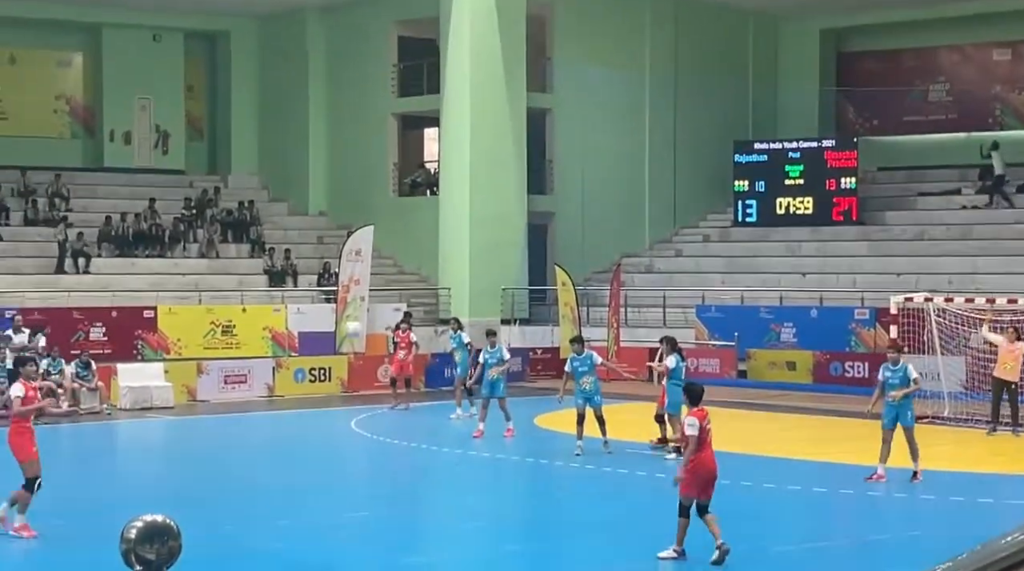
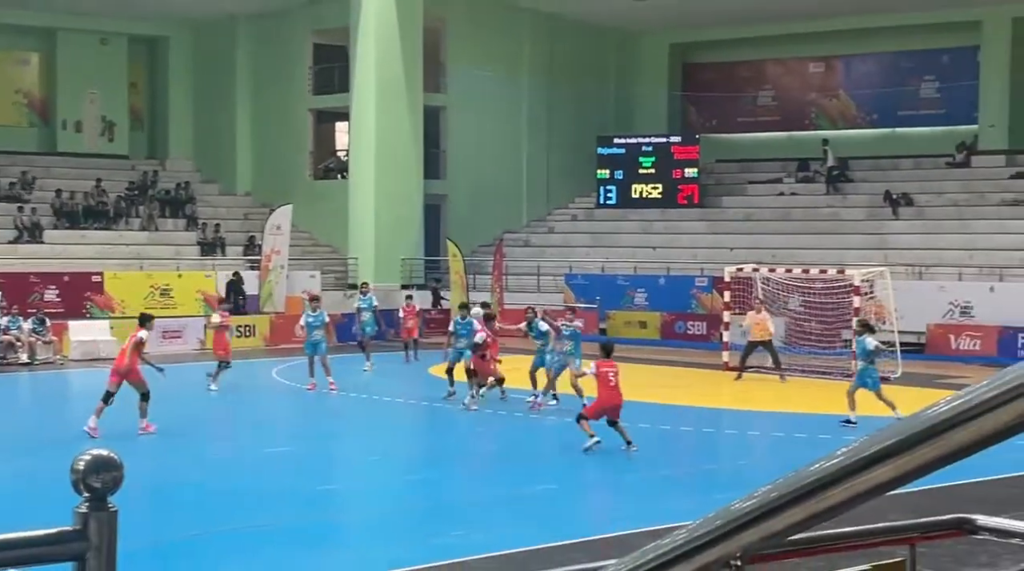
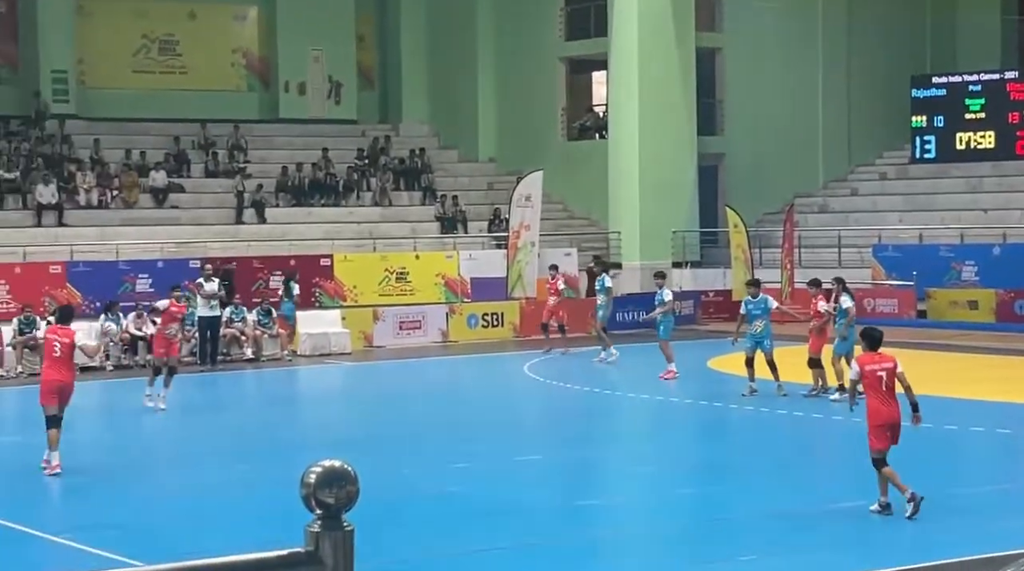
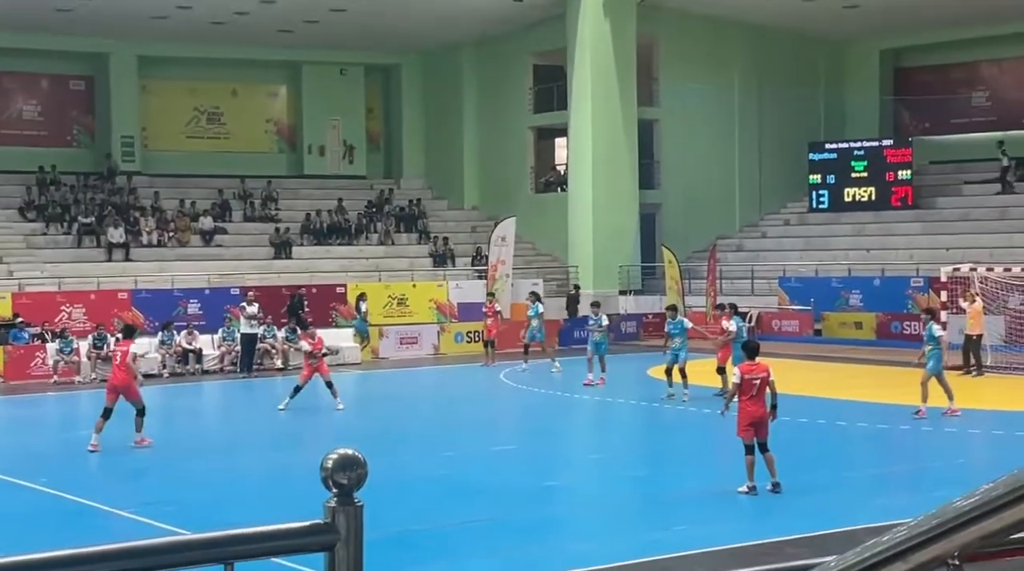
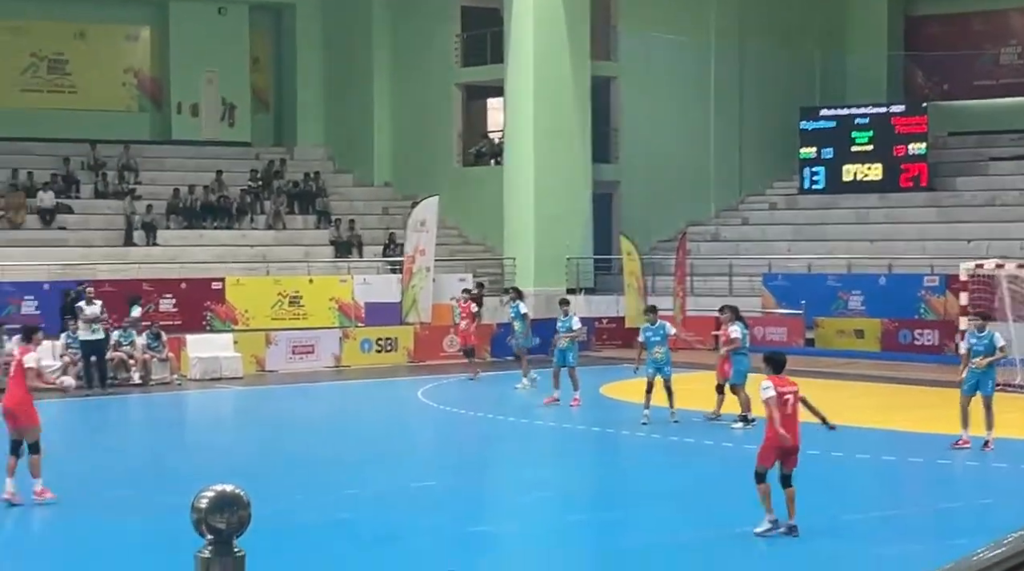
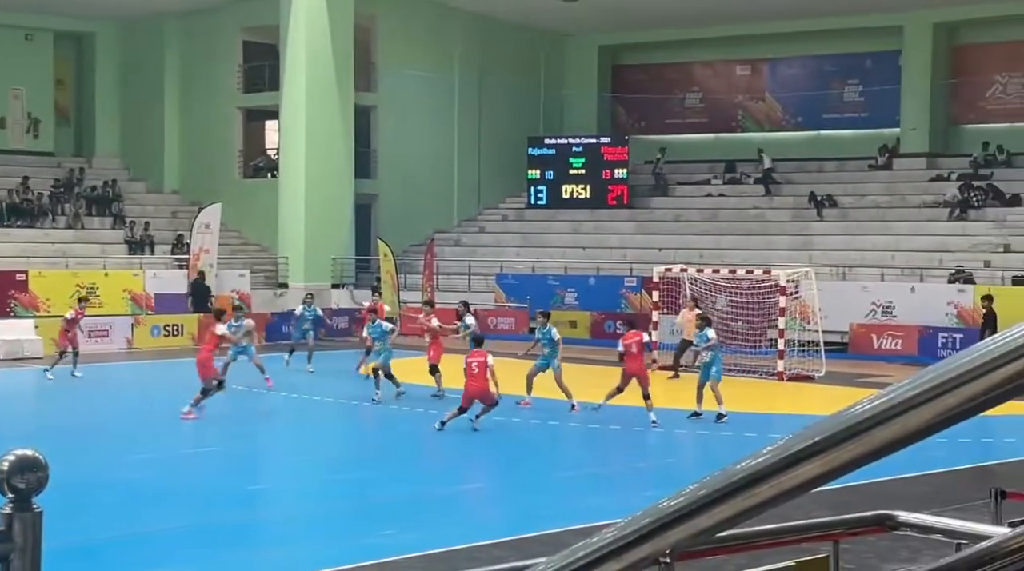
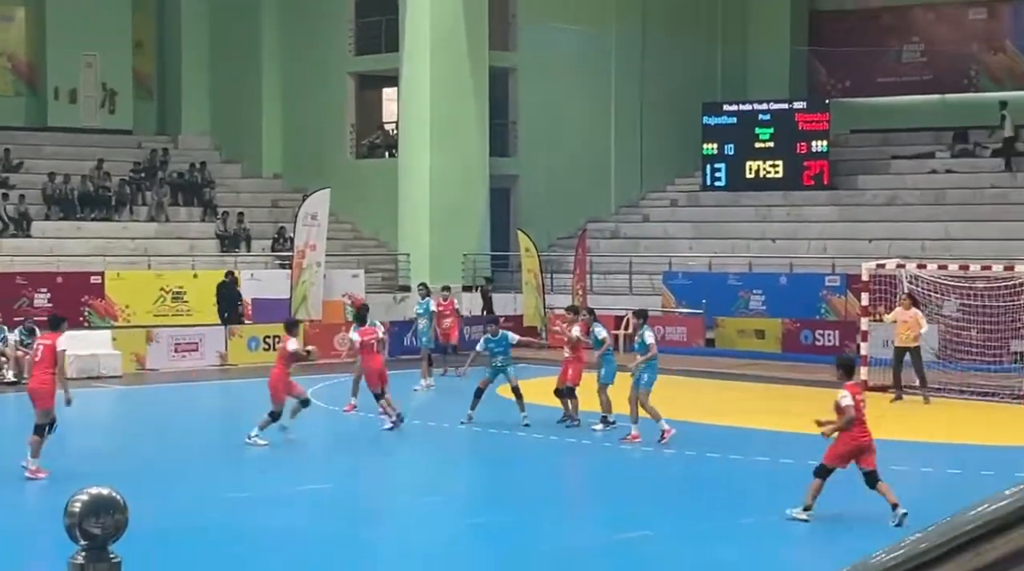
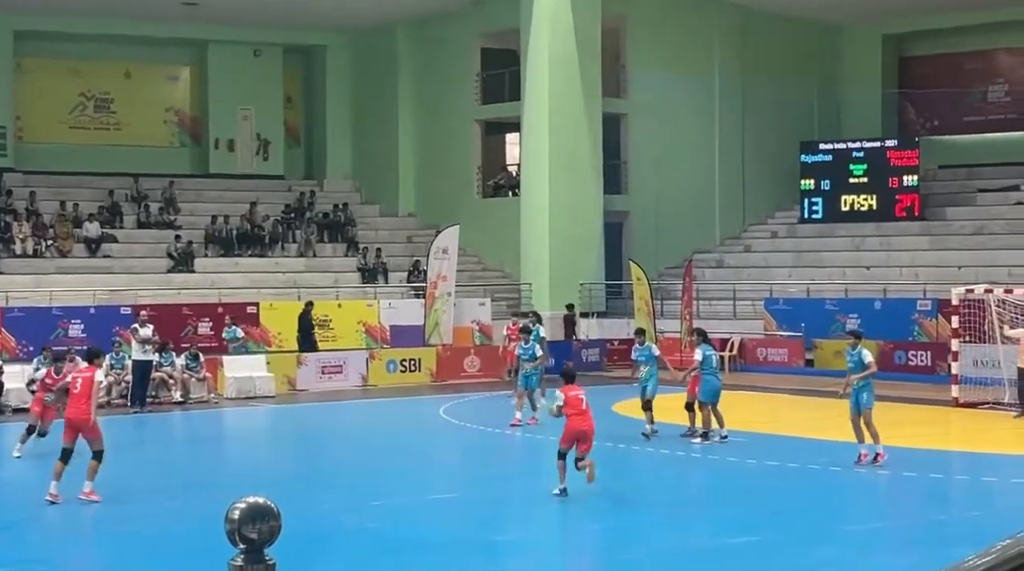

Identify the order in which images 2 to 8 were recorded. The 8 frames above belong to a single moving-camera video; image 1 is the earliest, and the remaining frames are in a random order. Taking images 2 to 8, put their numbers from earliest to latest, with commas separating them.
5, 3, 4, 8, 7, 2, 6
